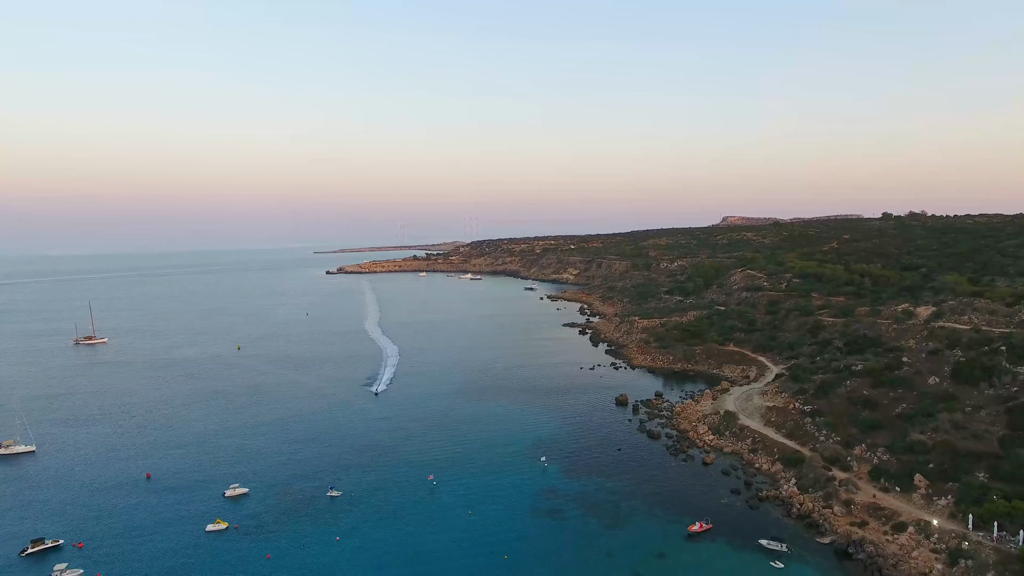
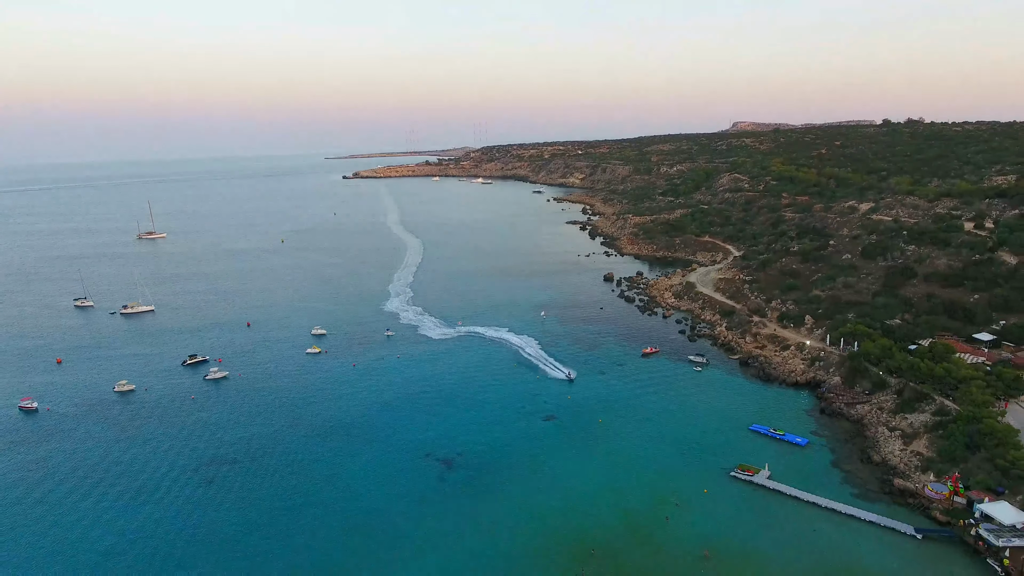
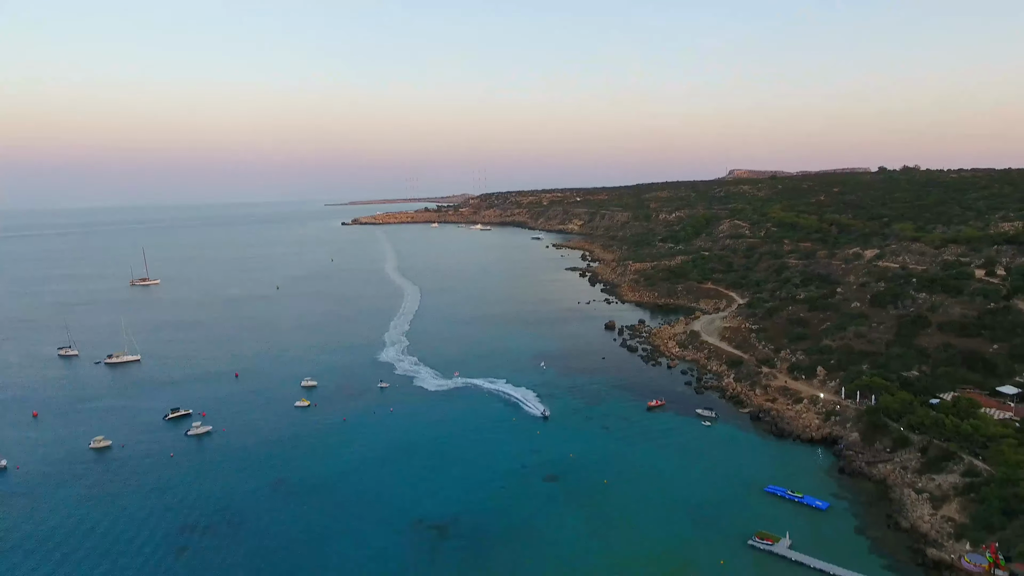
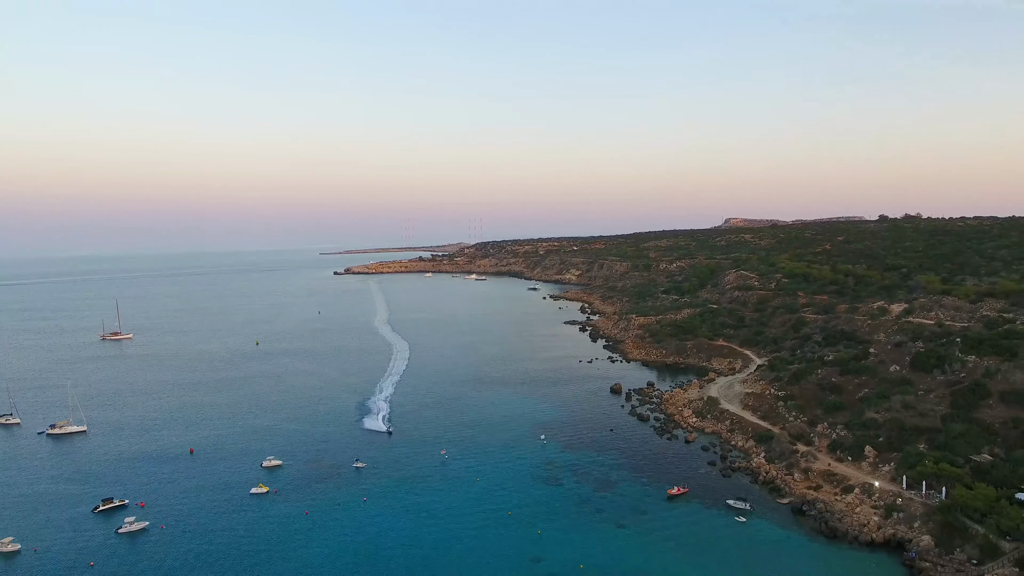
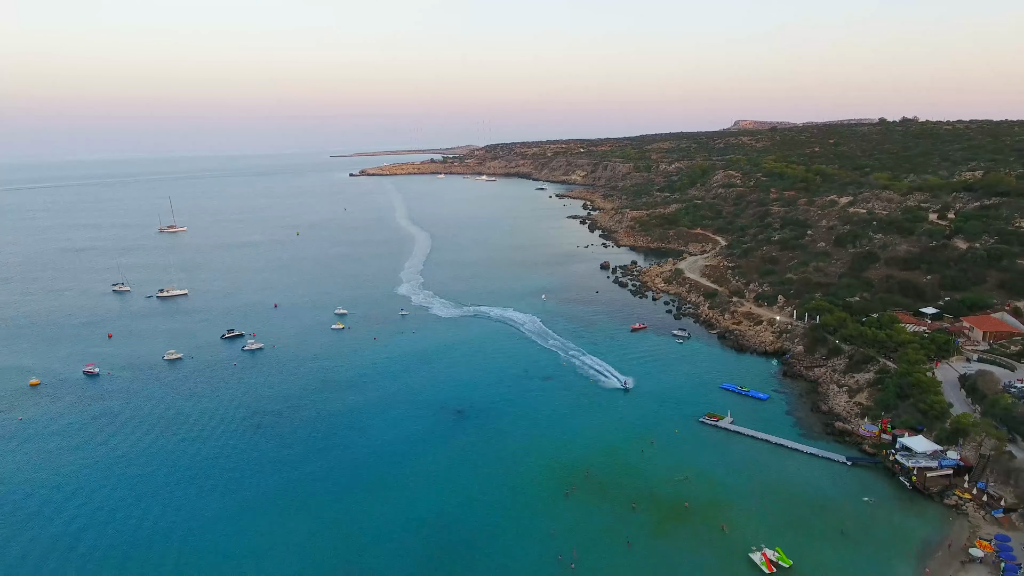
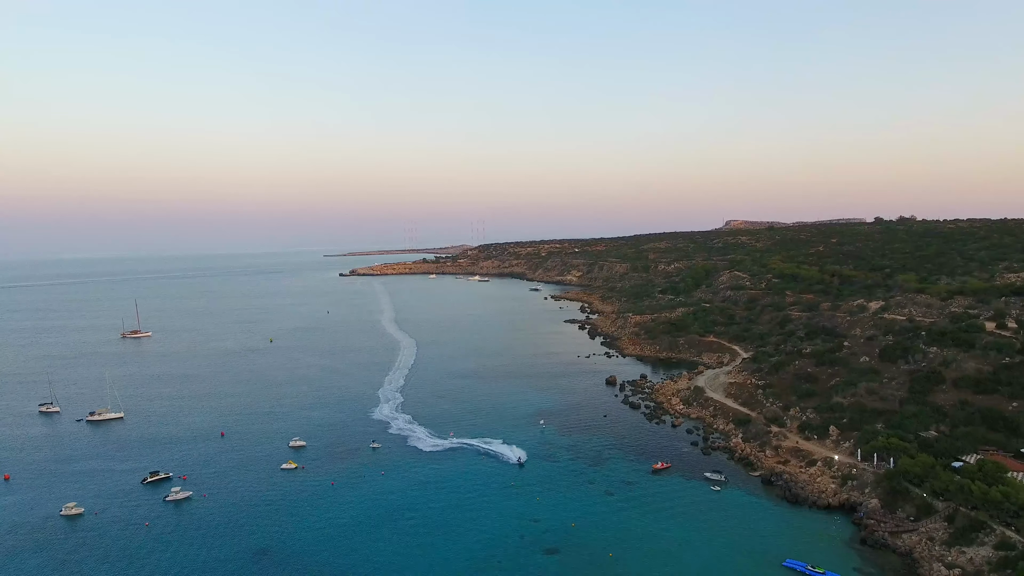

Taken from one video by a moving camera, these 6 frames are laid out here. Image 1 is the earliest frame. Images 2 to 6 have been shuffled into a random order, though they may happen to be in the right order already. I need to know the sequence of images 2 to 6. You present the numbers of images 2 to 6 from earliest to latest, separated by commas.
4, 6, 3, 2, 5
